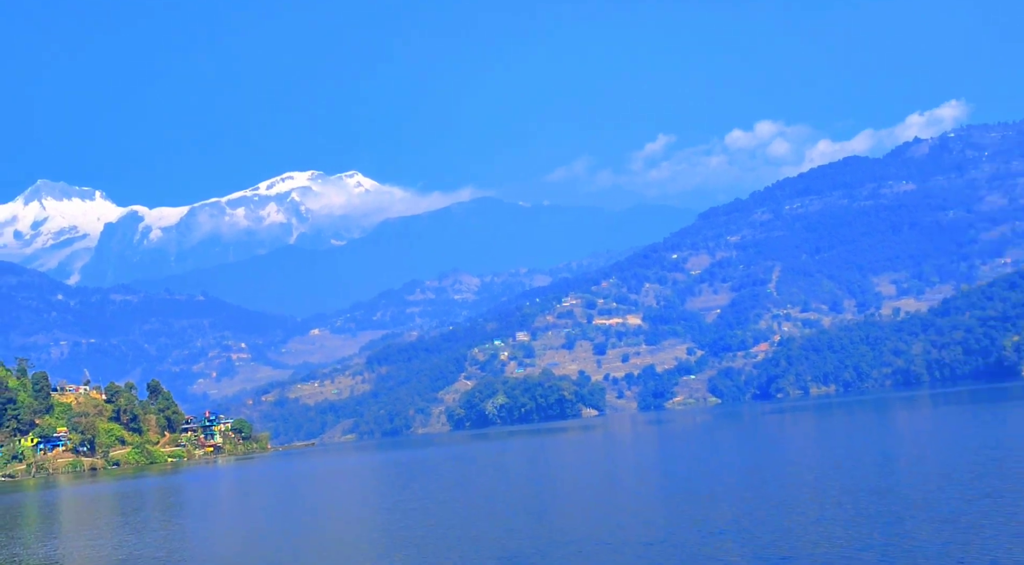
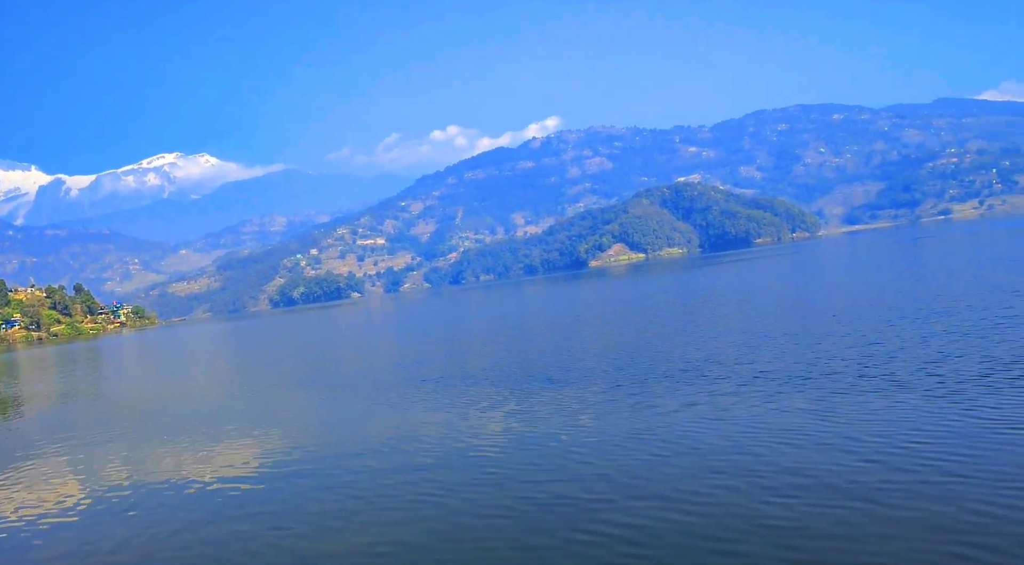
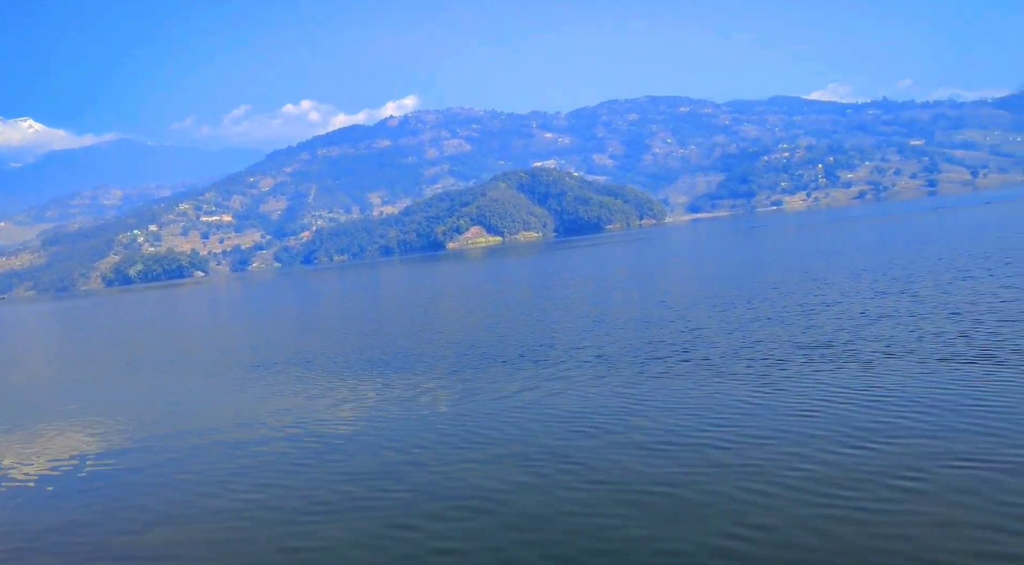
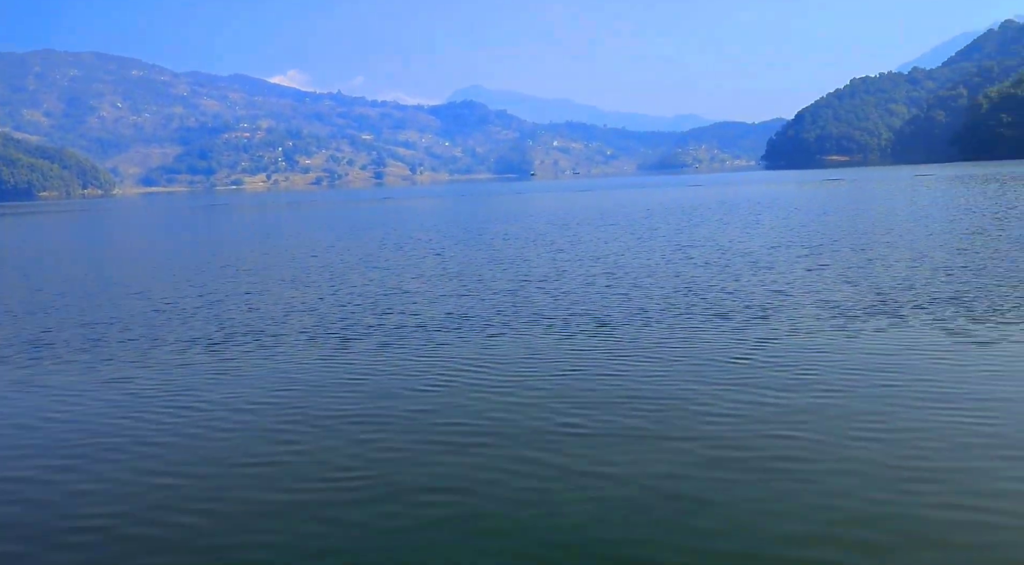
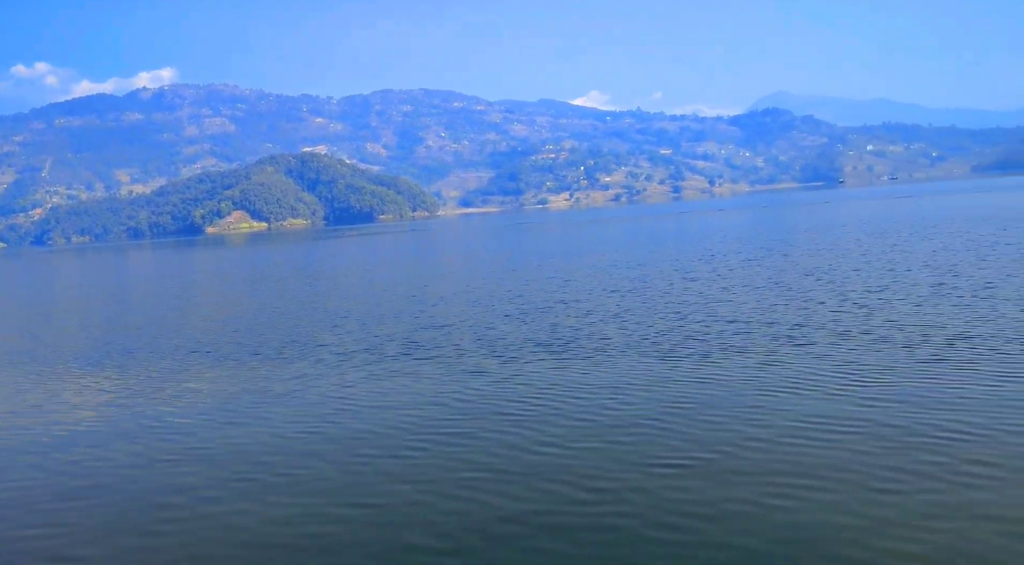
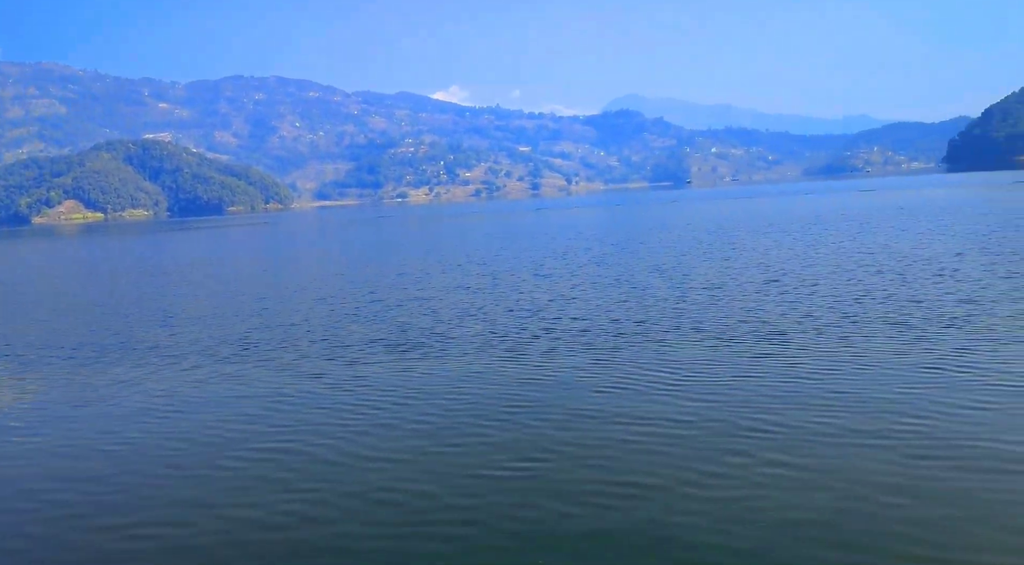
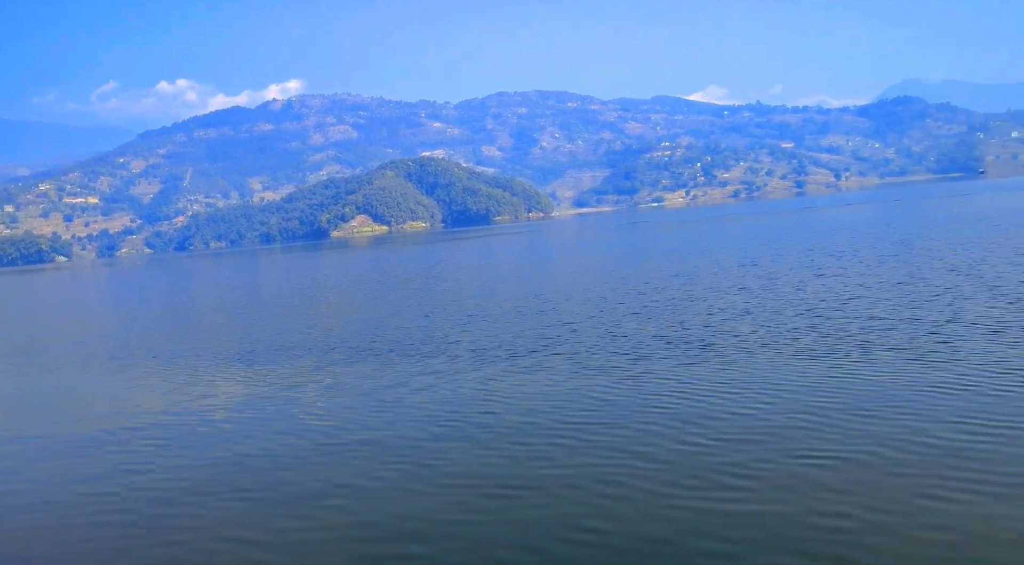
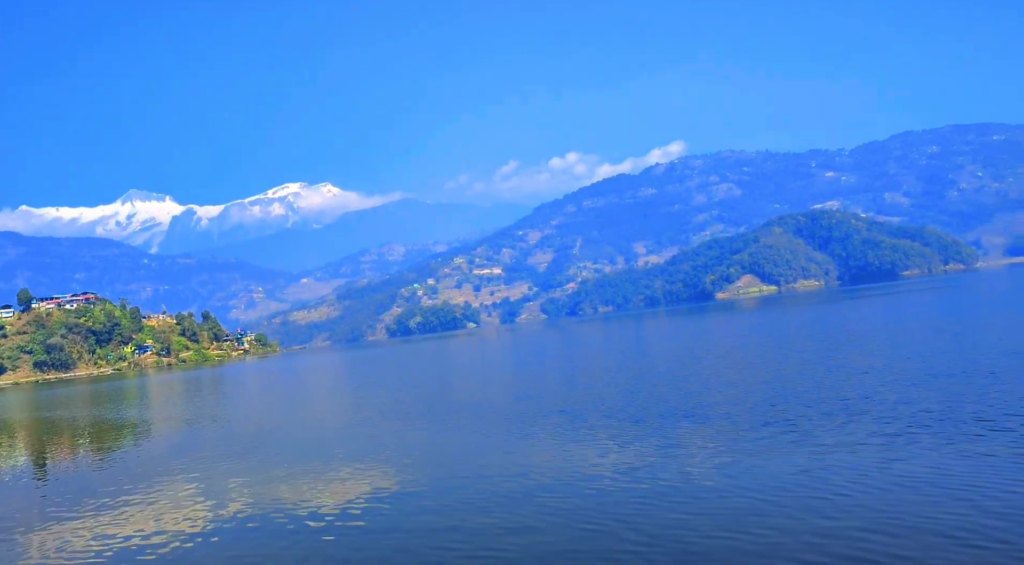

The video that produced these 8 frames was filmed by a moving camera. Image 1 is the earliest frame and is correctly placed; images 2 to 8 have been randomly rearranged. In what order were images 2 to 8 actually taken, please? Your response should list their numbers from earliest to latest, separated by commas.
8, 2, 3, 7, 5, 6, 4
